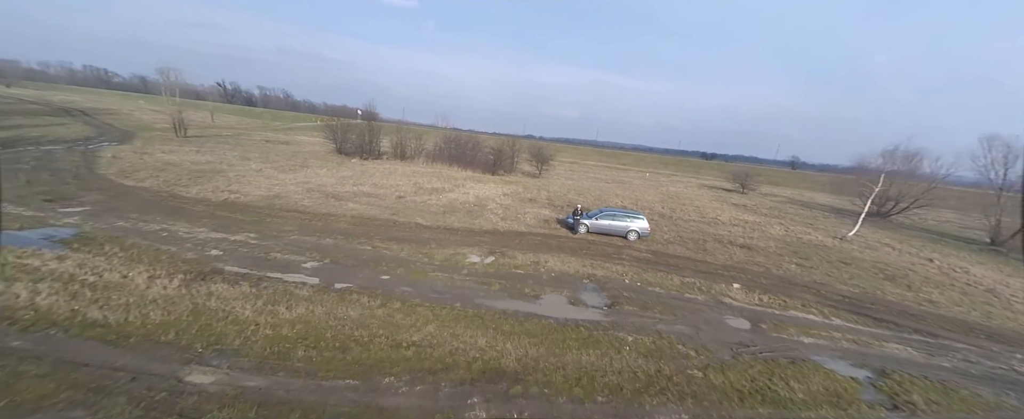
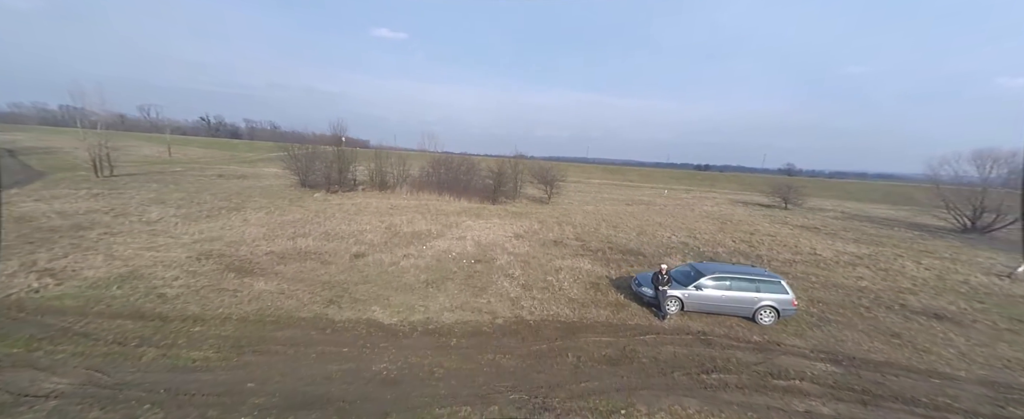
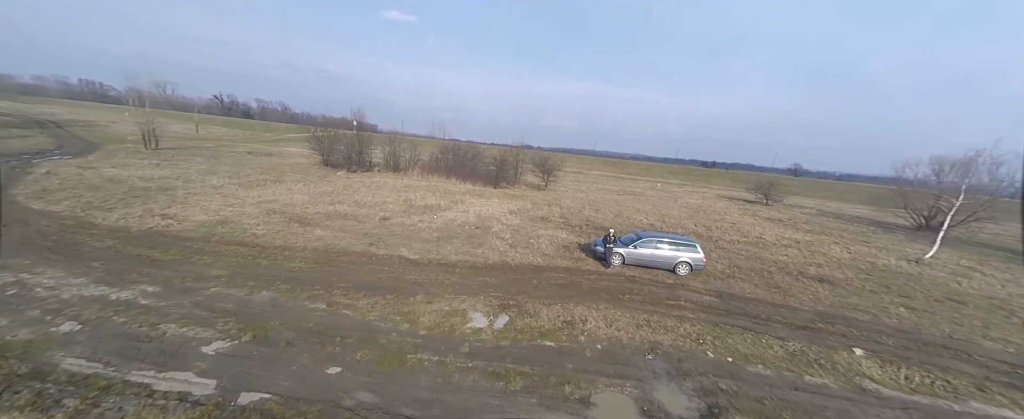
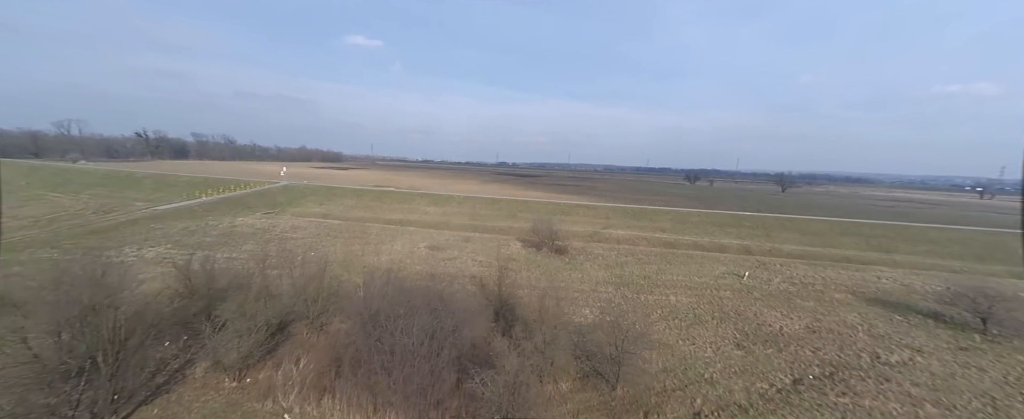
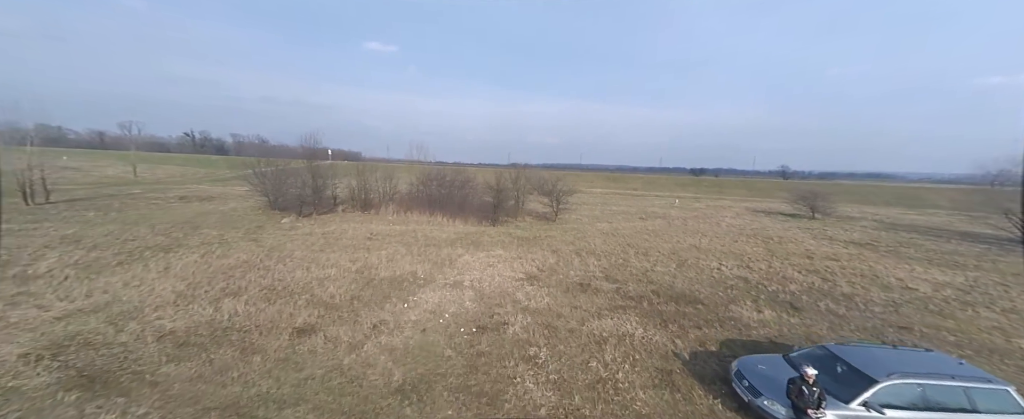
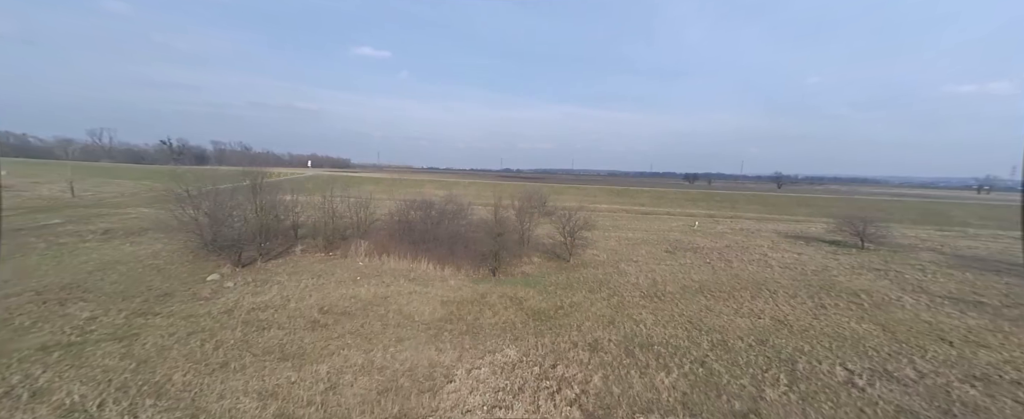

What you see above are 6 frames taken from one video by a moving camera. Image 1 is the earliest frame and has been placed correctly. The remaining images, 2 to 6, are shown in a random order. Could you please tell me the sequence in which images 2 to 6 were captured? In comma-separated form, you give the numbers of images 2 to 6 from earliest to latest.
3, 2, 5, 6, 4
